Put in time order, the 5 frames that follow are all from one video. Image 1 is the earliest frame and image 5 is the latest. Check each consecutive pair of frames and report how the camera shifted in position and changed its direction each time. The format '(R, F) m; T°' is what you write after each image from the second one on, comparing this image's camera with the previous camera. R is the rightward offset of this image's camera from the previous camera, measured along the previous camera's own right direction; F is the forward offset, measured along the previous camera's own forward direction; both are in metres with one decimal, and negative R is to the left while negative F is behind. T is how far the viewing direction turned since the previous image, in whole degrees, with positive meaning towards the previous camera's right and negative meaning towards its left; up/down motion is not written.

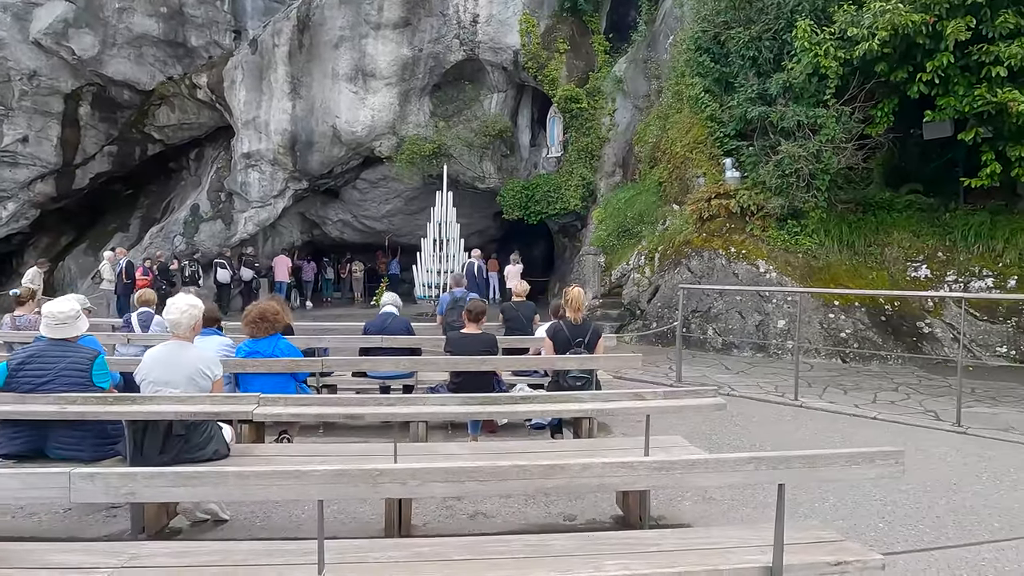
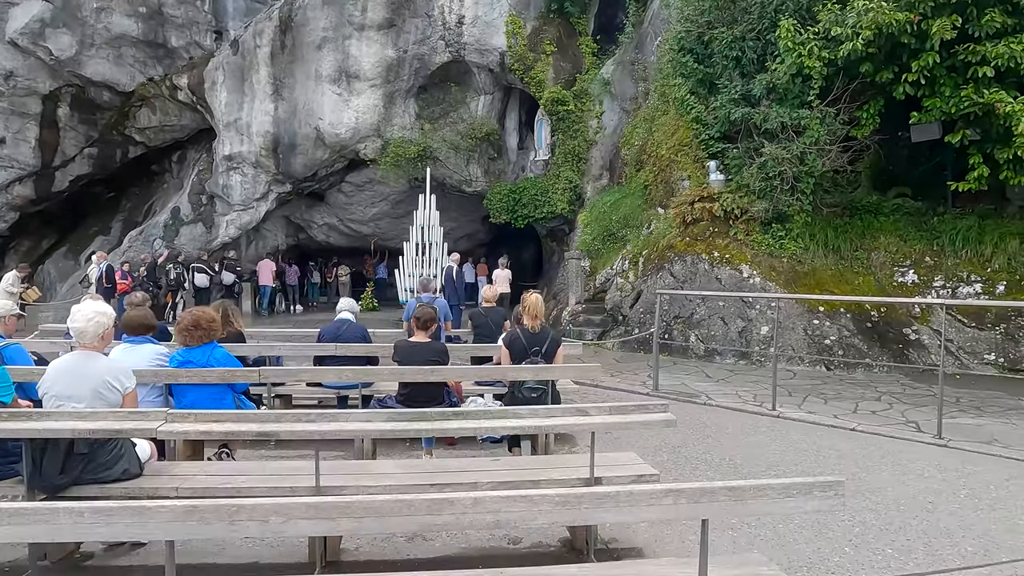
(+0.3, +0.3) m; 0°
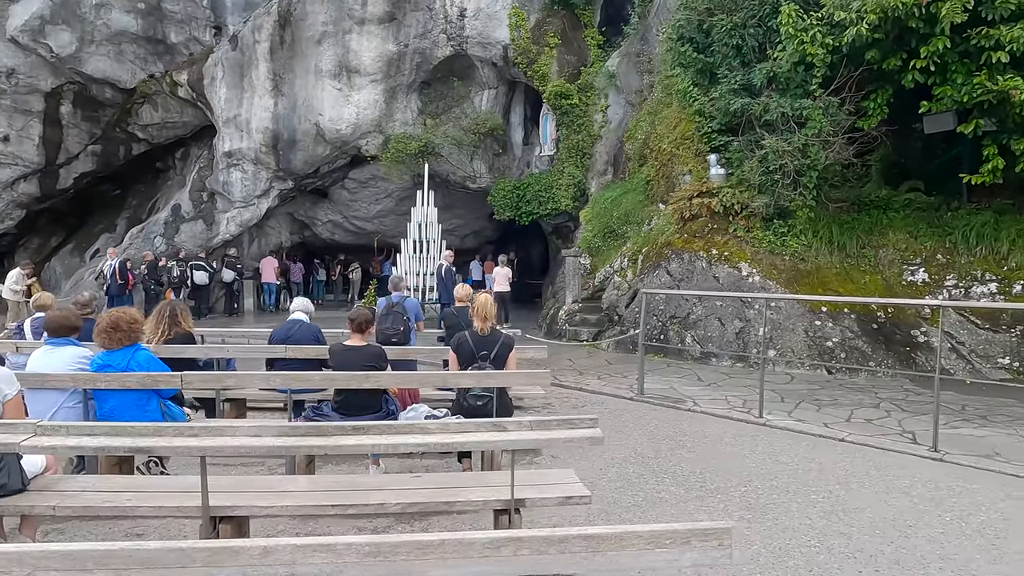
(+0.5, +0.4) m; -2°
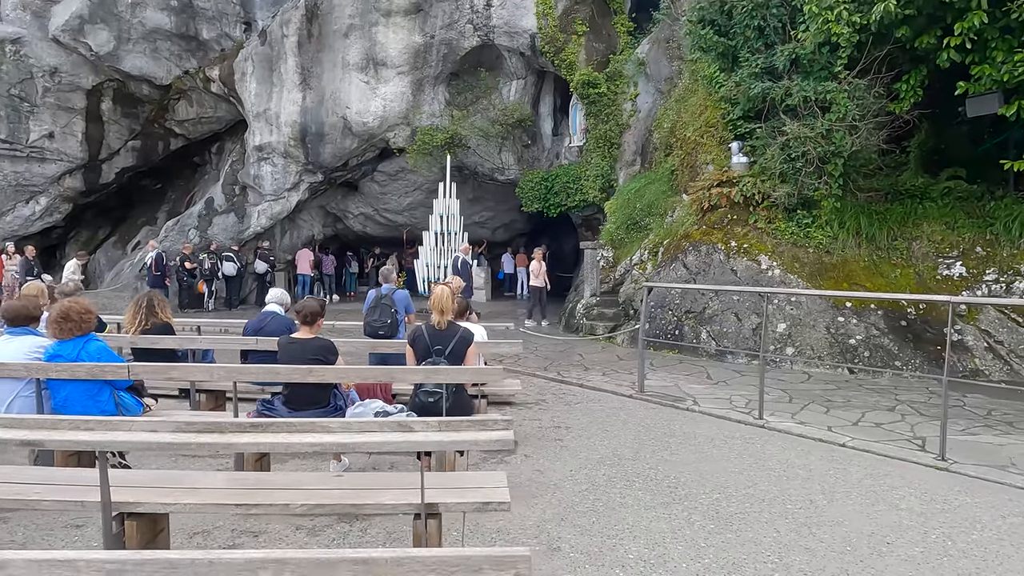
(+0.6, +0.2) m; -4°
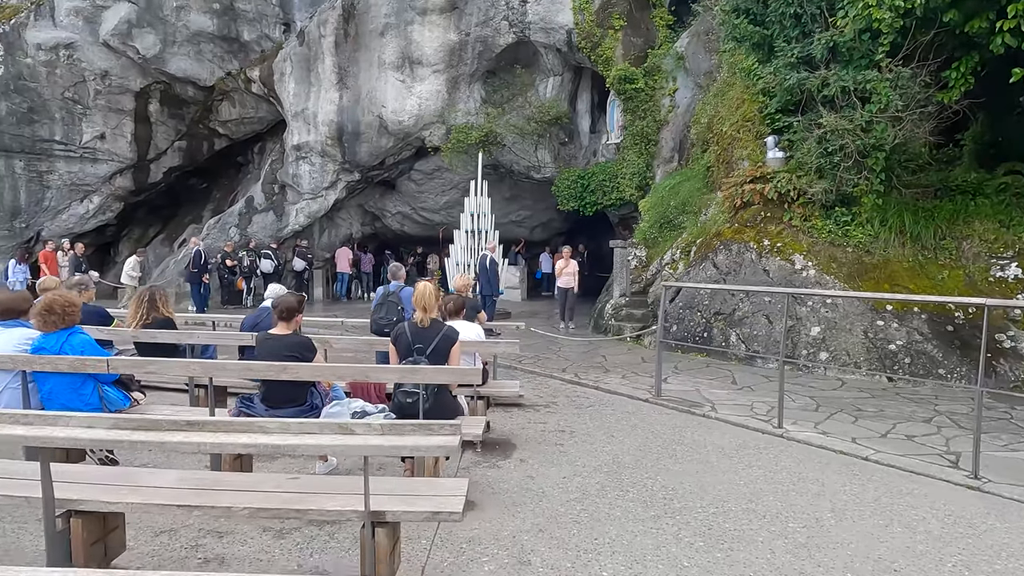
(+0.4, +0.2) m; -4°
